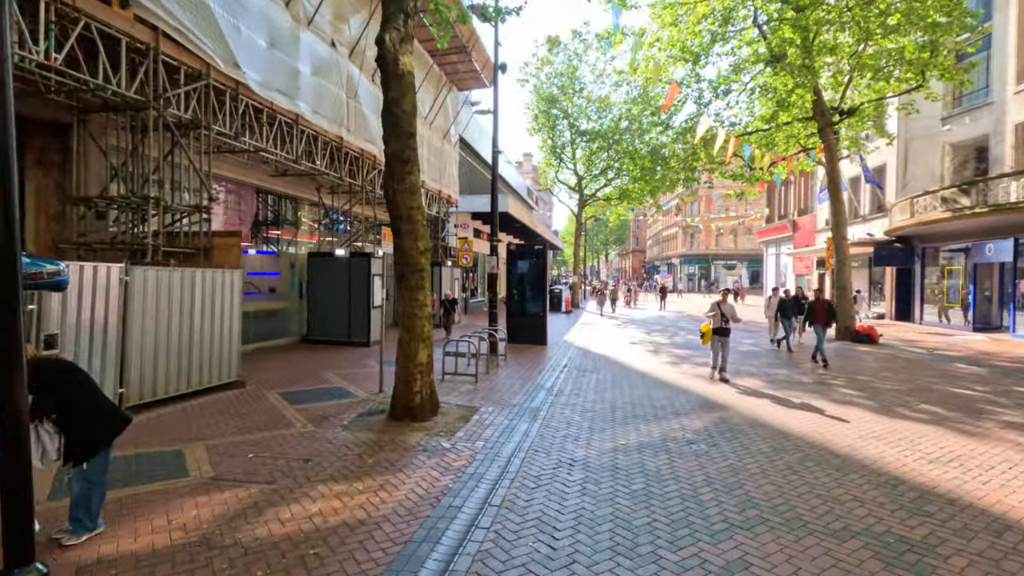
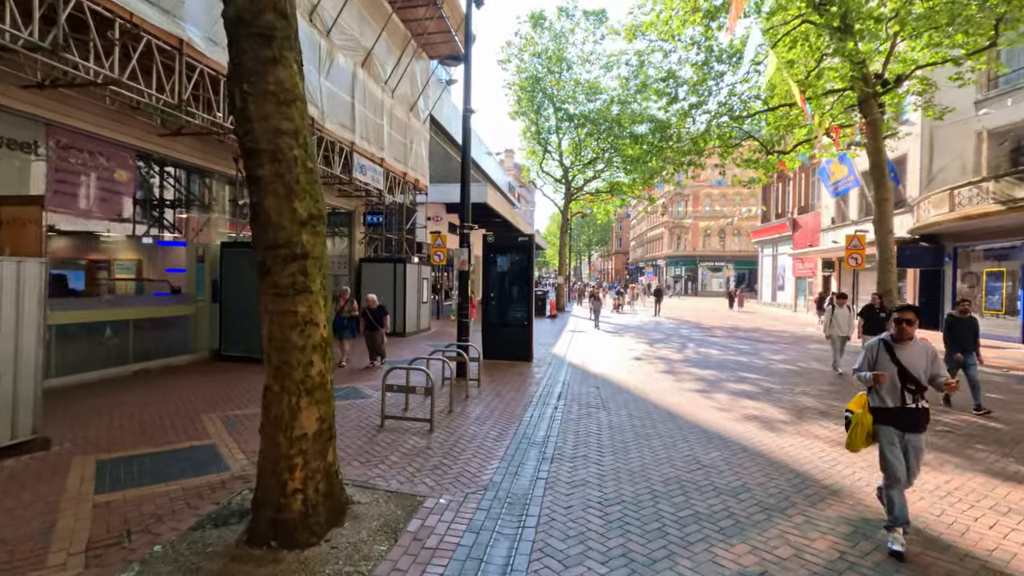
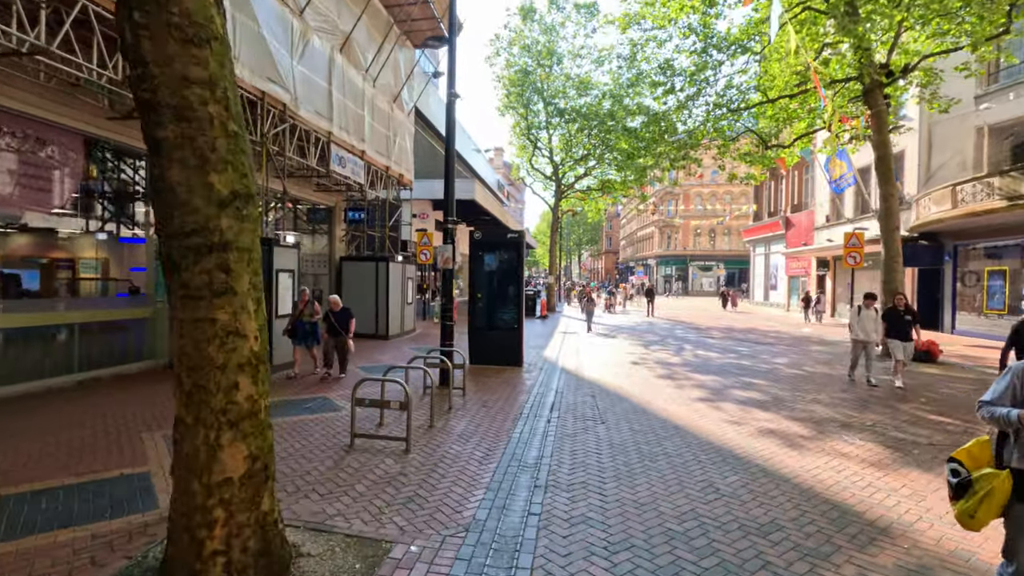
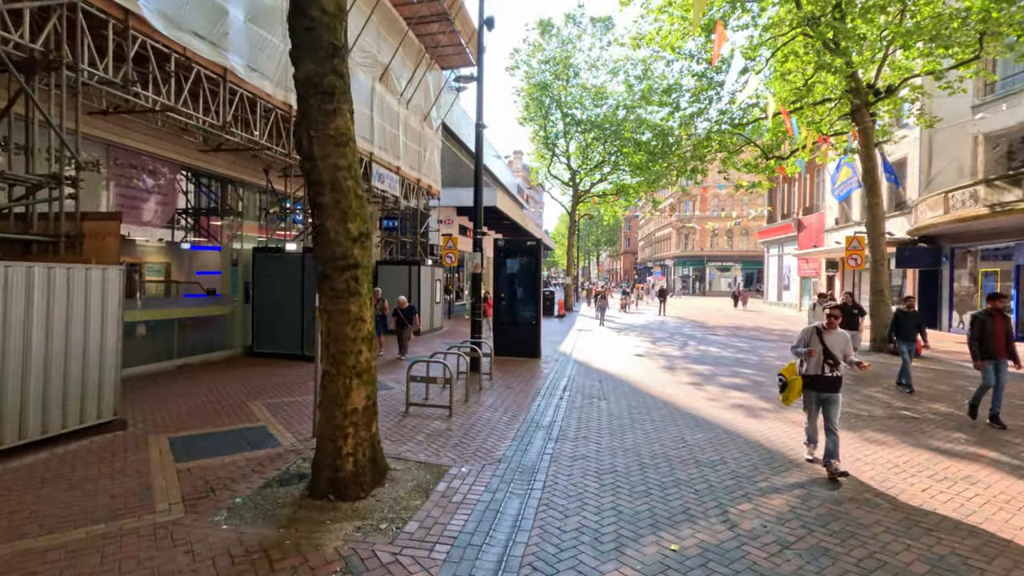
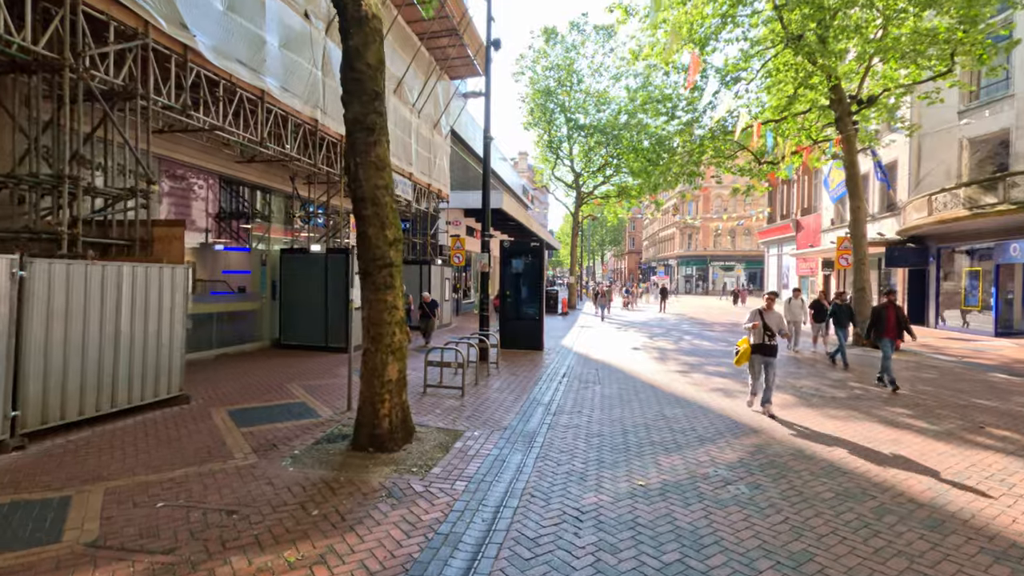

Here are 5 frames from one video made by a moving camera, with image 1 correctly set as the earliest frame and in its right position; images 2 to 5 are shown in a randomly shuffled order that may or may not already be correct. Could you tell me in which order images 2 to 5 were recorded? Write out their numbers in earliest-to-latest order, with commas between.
5, 4, 2, 3
